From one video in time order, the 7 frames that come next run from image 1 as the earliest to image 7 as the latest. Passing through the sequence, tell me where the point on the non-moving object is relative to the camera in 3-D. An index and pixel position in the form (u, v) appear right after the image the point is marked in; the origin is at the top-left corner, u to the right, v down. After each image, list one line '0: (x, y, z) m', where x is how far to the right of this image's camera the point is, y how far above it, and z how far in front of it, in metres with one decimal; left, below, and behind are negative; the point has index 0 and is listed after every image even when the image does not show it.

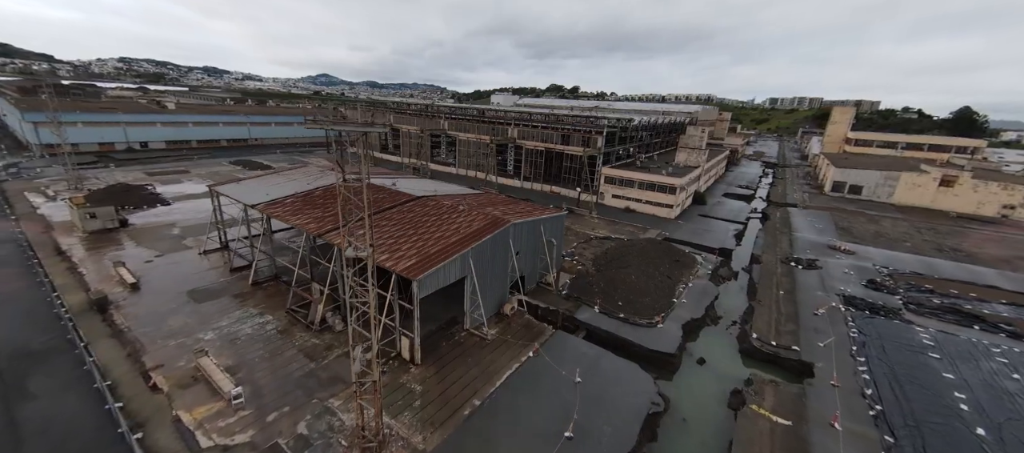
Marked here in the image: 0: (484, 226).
0: (-1.4, 0.0, +19.5) m
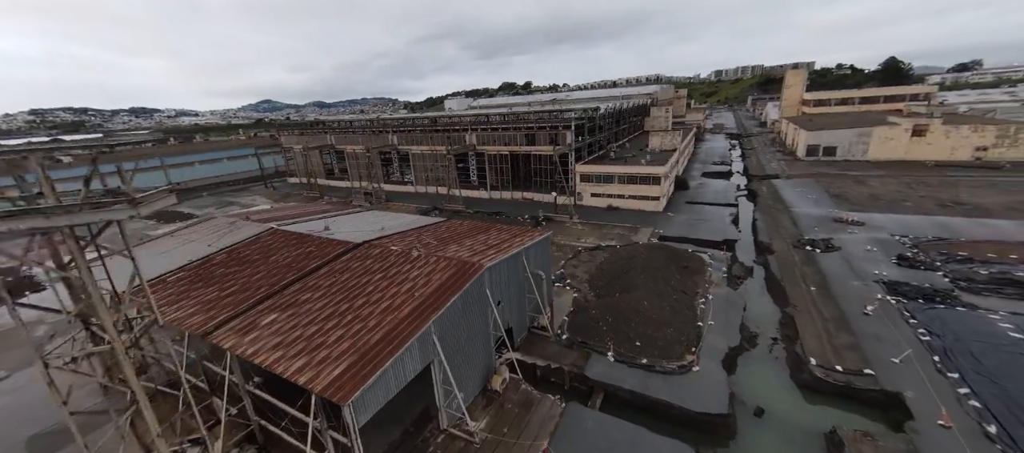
0: (-2.4, -1.9, +14.2) m
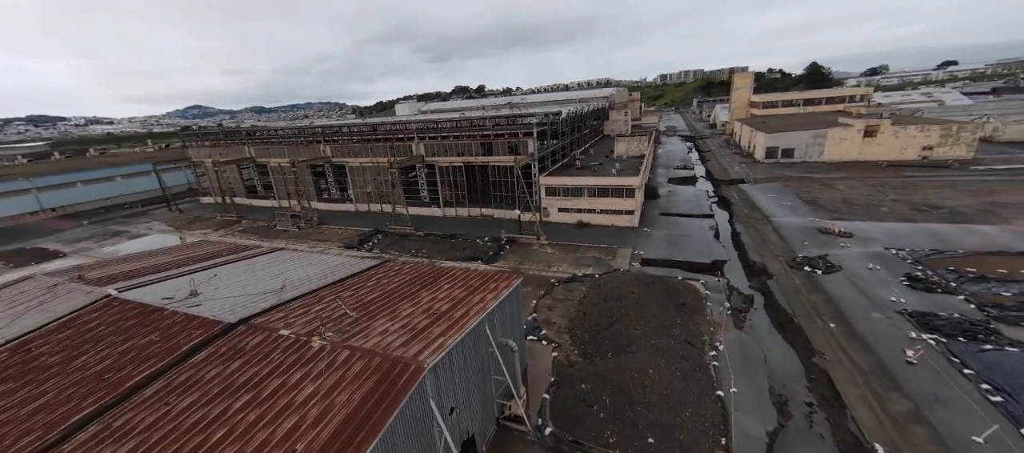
0: (-3.4, -3.8, +8.6) m
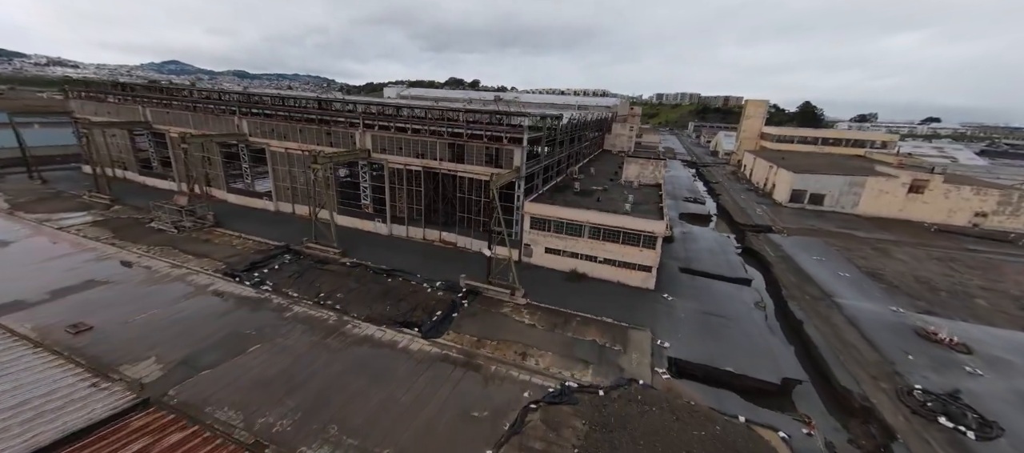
0: (-4.6, -6.0, -1.7) m
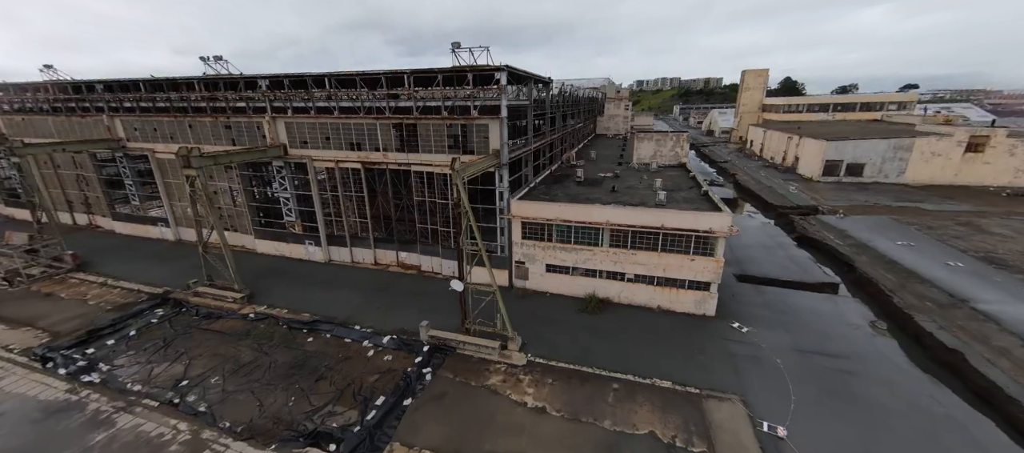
0: (-4.1, -6.9, -9.9) m
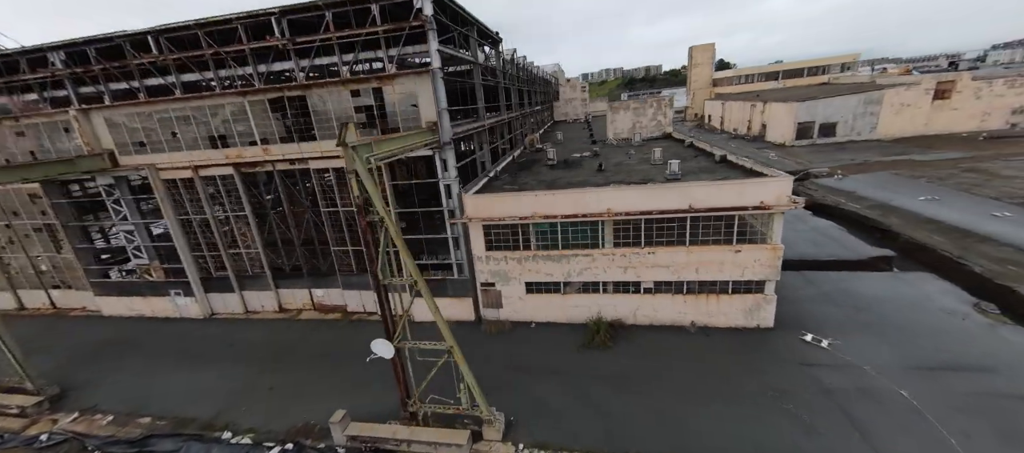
0: (-2.0, -7.2, -15.6) m
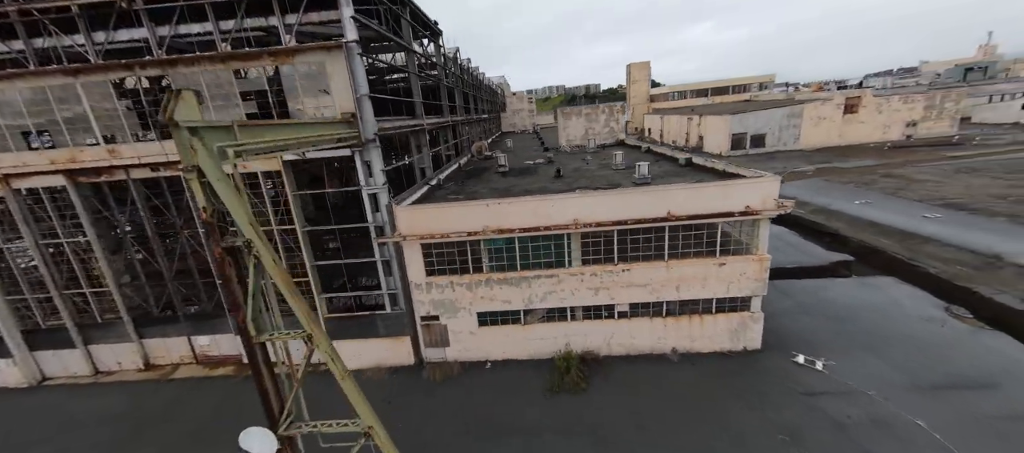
0: (+0.7, -6.6, -18.2) m
